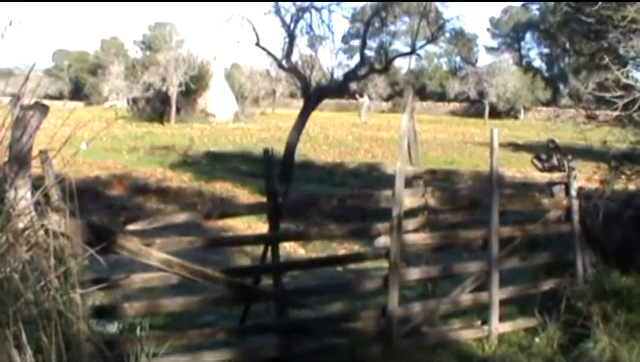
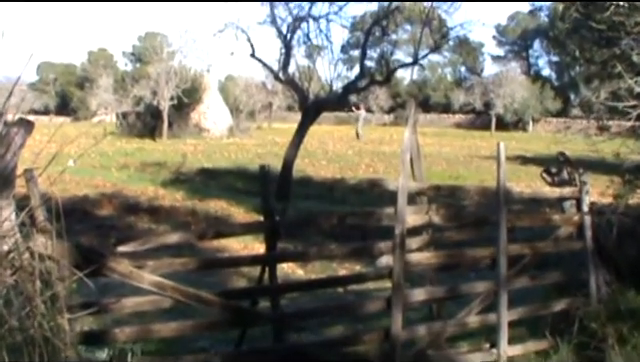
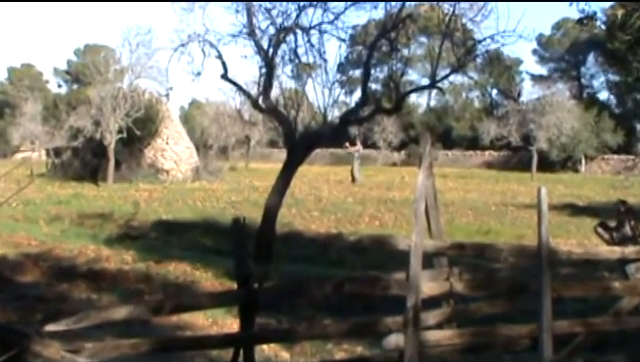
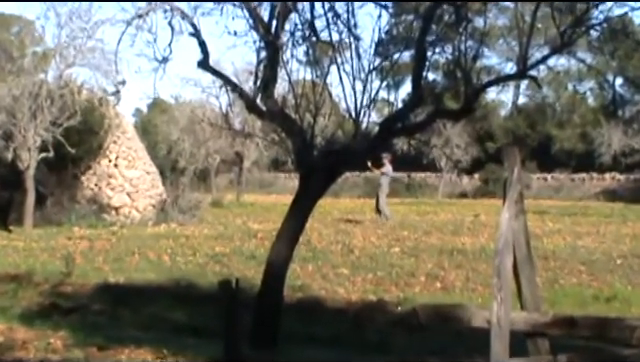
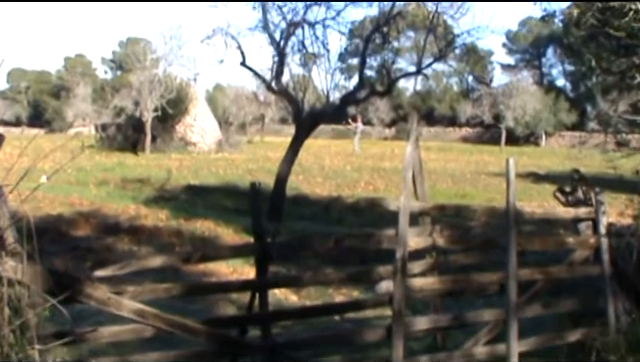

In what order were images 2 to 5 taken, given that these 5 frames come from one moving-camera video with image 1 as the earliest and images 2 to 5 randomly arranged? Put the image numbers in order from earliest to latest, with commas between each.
2, 5, 3, 4
